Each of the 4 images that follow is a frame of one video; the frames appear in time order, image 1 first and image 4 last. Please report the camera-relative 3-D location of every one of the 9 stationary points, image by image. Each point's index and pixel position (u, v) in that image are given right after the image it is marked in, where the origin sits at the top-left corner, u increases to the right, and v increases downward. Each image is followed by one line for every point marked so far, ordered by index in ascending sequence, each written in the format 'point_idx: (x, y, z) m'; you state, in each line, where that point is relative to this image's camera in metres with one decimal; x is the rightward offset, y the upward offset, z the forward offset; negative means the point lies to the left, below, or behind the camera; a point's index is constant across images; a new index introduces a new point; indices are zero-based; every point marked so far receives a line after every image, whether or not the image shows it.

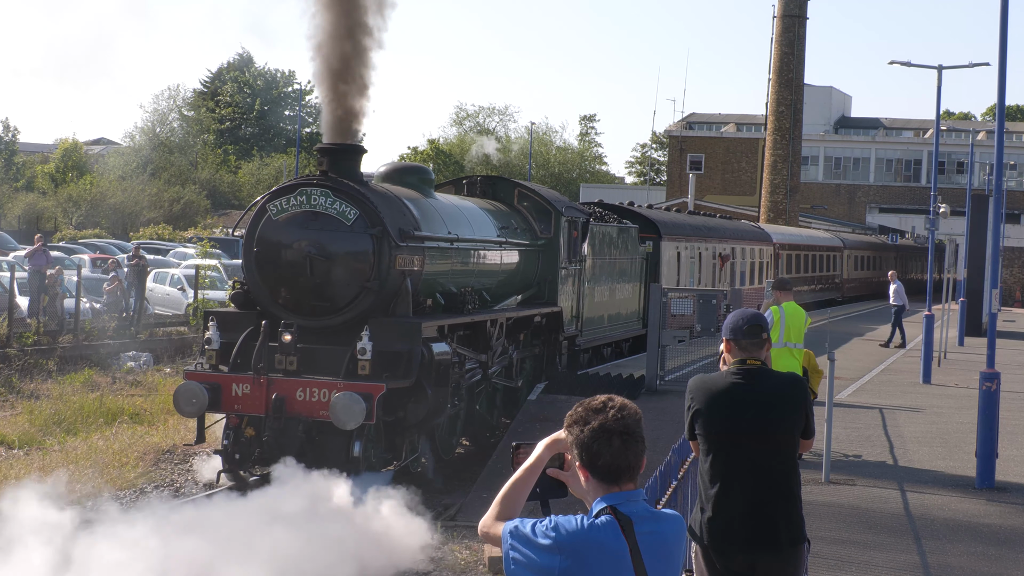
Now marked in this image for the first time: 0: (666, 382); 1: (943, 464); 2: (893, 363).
0: (+1.6, -1.0, +10.1) m
1: (+4.1, -1.7, +9.2) m
2: (+5.7, -1.1, +14.9) m
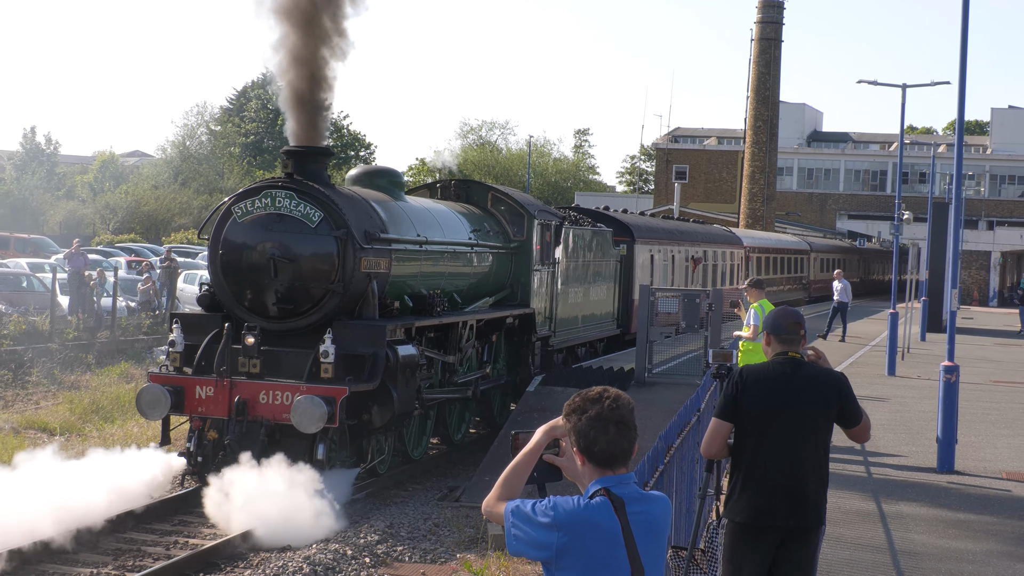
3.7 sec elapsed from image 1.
0: (+1.6, -1.0, +10.9) m
1: (+4.1, -1.7, +10.1) m
2: (+5.7, -1.1, +15.8) m
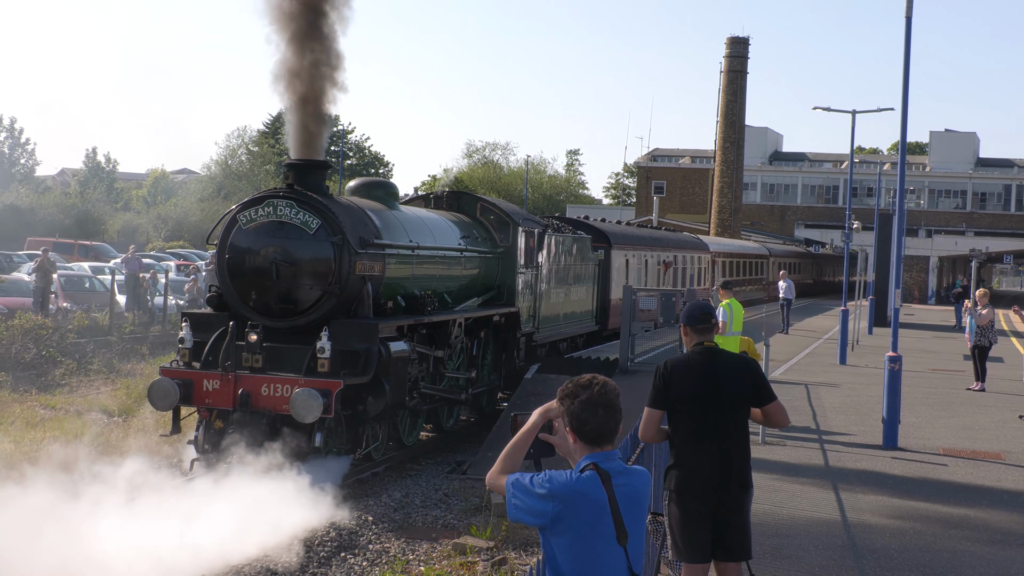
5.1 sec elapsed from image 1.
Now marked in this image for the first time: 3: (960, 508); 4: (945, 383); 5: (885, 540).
0: (+1.6, -1.0, +12.4) m
1: (+4.1, -1.7, +11.6) m
2: (+5.6, -1.1, +17.3) m
3: (+4.2, -2.1, +9.1) m
4: (+6.1, -1.3, +13.6) m
5: (+3.1, -2.2, +8.1) m
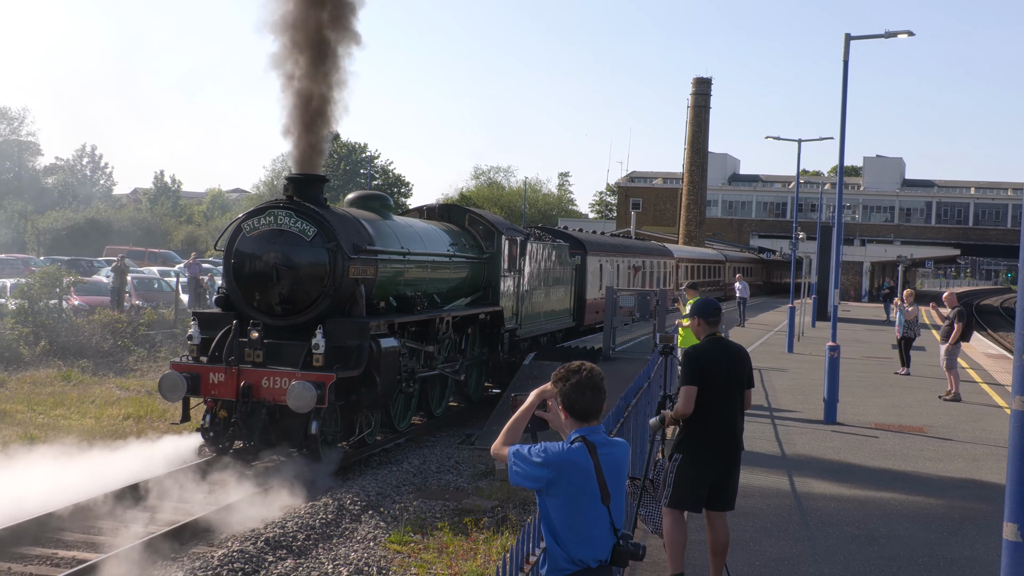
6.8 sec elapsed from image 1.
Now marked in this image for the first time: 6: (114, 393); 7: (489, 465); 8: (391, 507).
0: (+1.6, -1.0, +14.5) m
1: (+4.2, -1.7, +13.8) m
2: (+5.5, -1.2, +19.5) m
3: (+4.3, -2.1, +11.3) m
4: (+6.1, -1.4, +15.8) m
5: (+3.2, -2.2, +10.3) m
6: (-5.2, -1.4, +12.5) m
7: (-0.2, -2.0, +11.3) m
8: (-1.2, -2.1, +9.4) m
